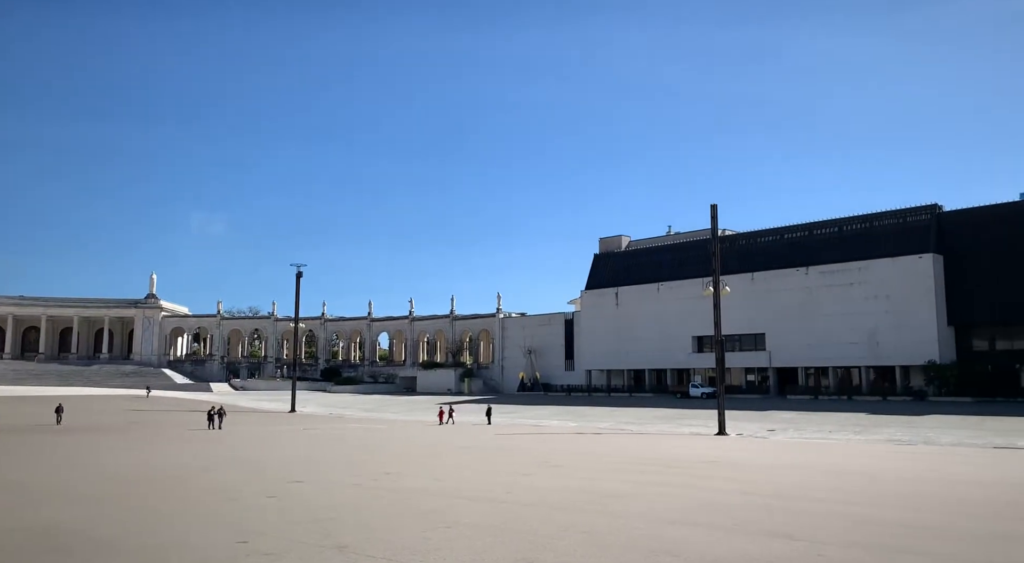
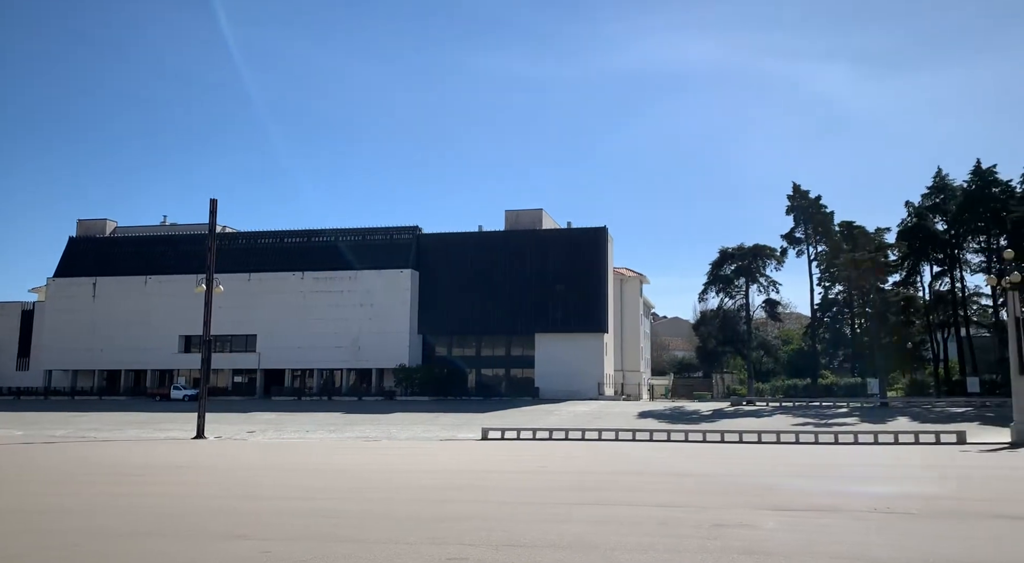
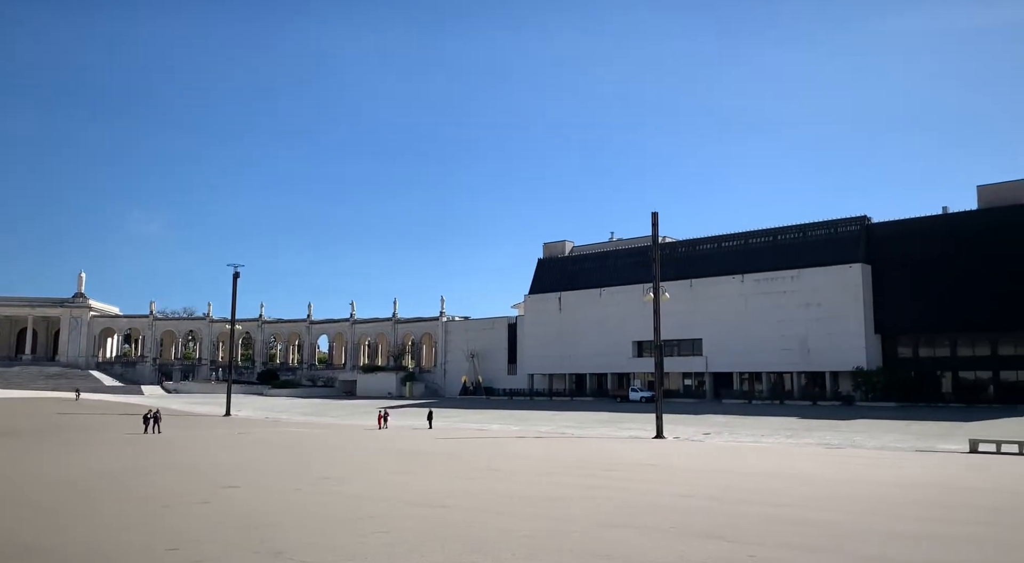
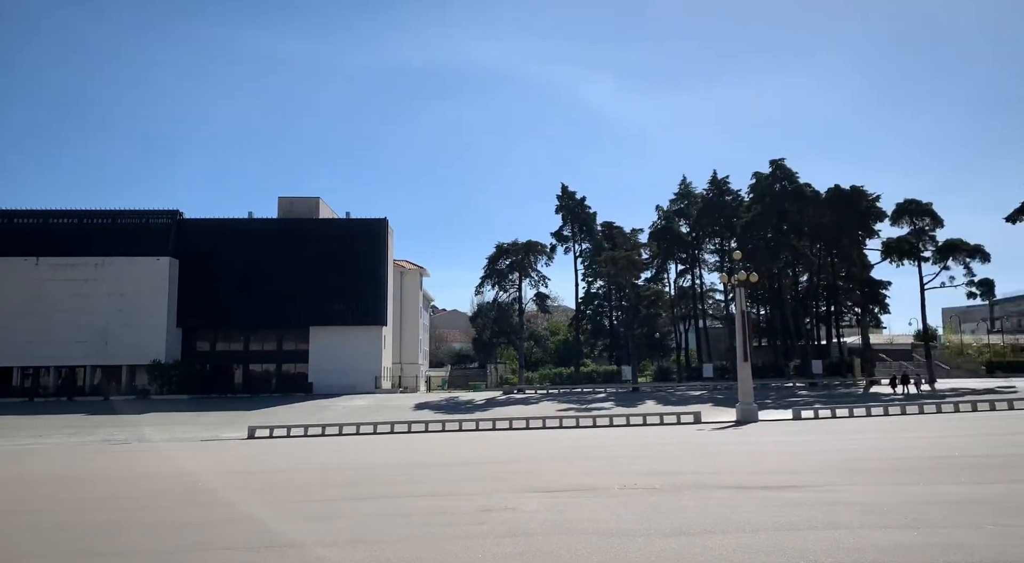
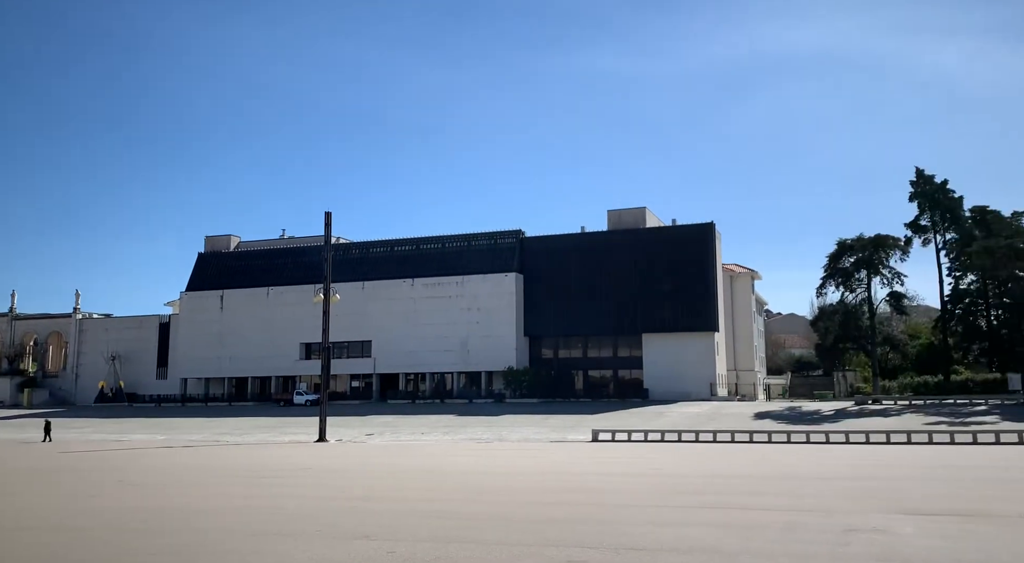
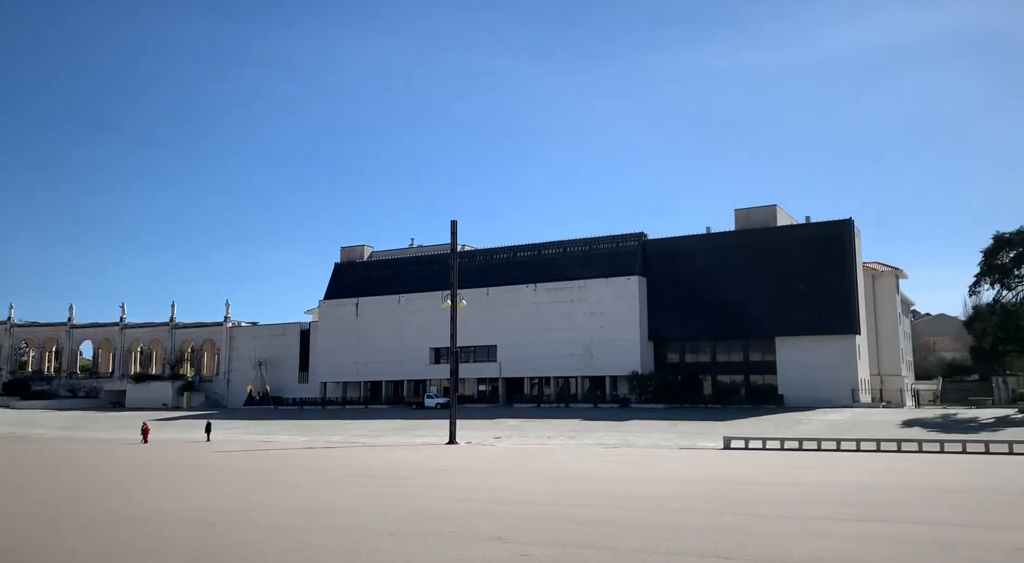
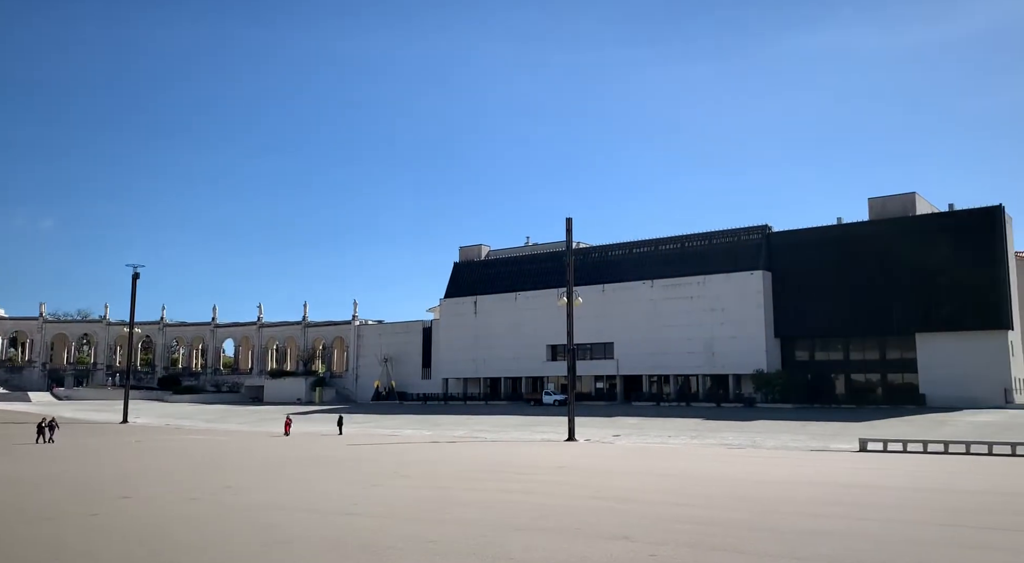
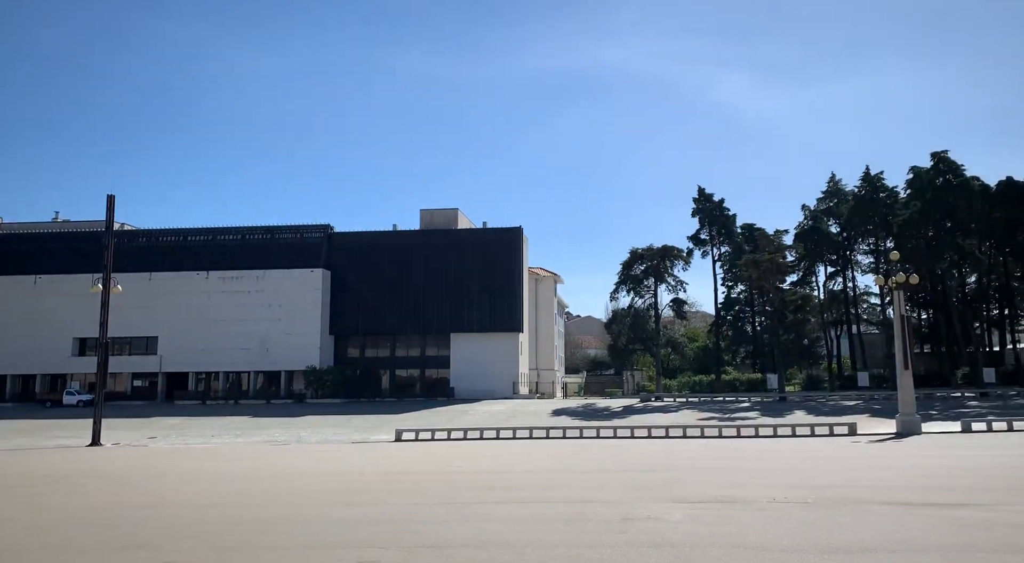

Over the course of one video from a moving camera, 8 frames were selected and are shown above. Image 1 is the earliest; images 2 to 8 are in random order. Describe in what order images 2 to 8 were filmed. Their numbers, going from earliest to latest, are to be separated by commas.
3, 7, 6, 5, 2, 8, 4
